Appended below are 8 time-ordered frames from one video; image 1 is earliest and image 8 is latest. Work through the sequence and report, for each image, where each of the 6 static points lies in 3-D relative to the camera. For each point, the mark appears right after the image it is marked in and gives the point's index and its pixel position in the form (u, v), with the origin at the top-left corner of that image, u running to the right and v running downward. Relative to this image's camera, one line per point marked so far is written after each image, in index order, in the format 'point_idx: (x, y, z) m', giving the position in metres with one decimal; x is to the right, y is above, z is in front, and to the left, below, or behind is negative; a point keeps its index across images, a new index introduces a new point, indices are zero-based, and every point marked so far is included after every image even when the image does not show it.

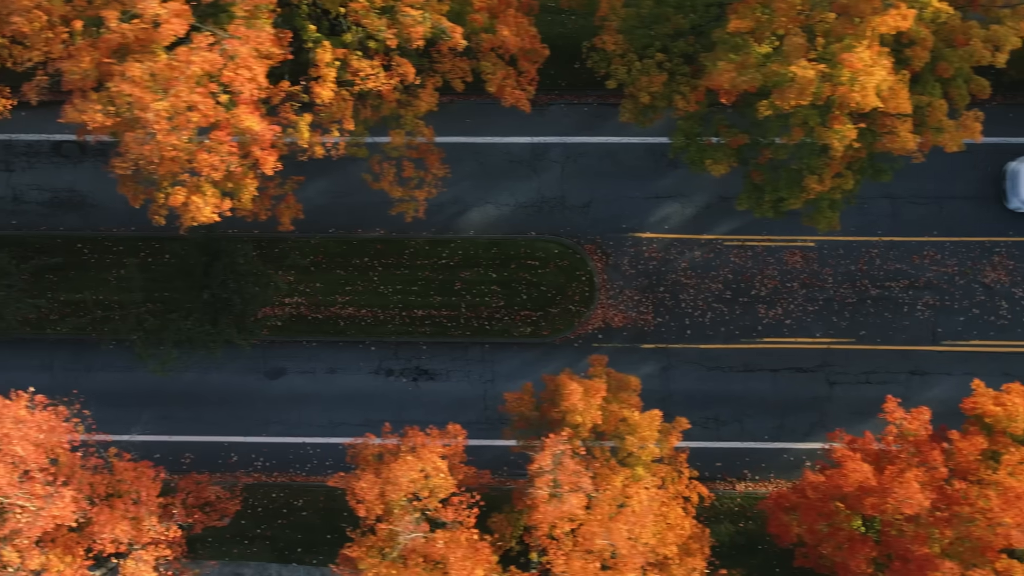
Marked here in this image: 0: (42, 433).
0: (-9.3, -2.9, +13.9) m
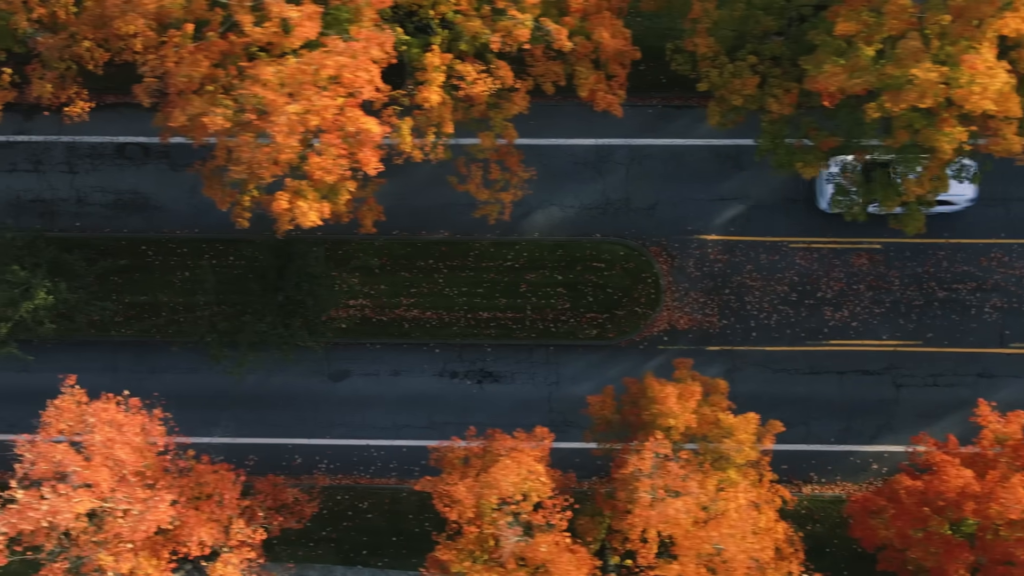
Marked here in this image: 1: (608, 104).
0: (-7.4, -2.9, +13.8) m
1: (+2.0, +3.8, +14.3) m
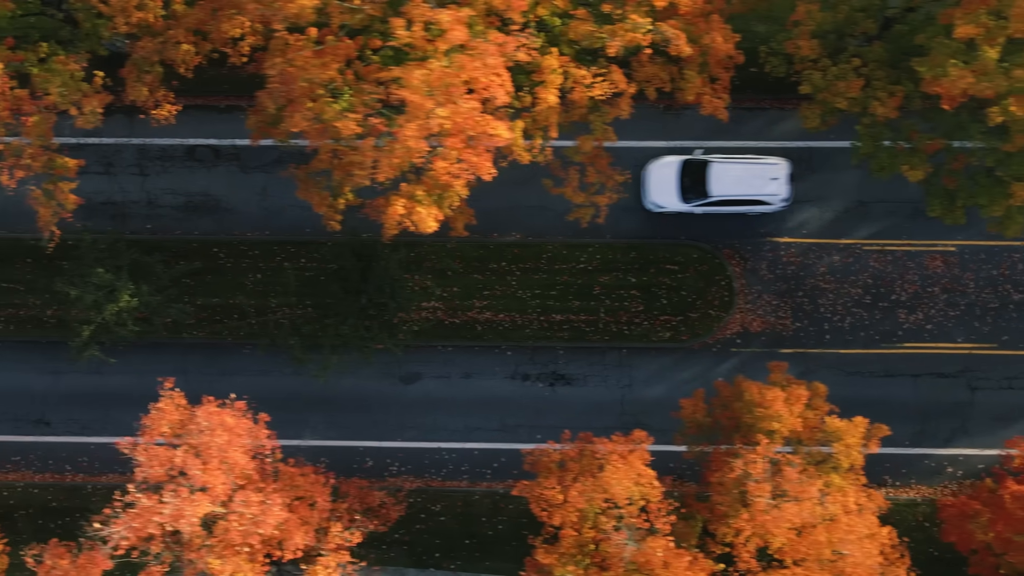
0: (-5.2, -3.0, +13.8) m
1: (+4.1, +3.7, +14.3) m
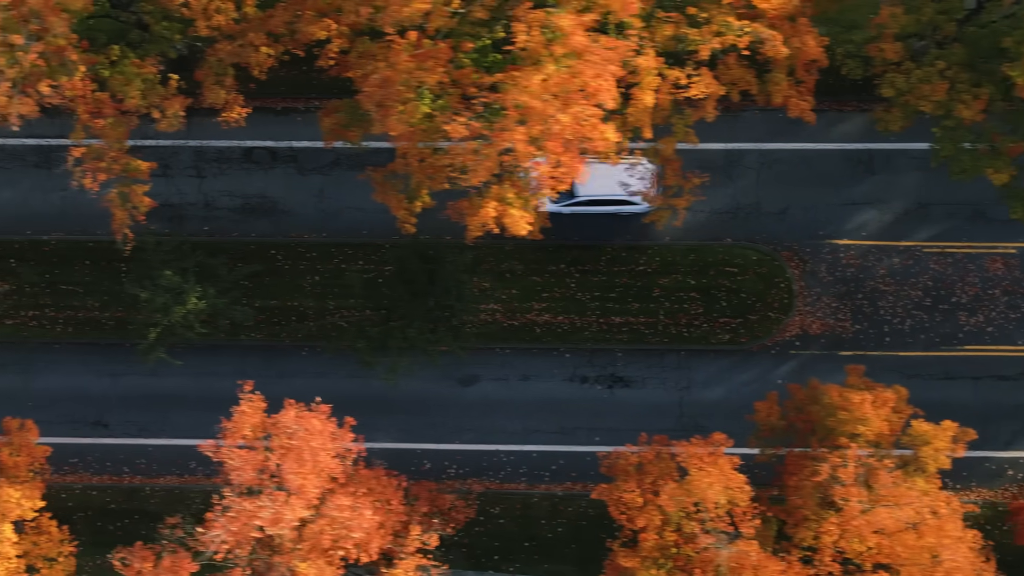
0: (-3.5, -3.0, +13.8) m
1: (+5.9, +3.6, +14.3) m
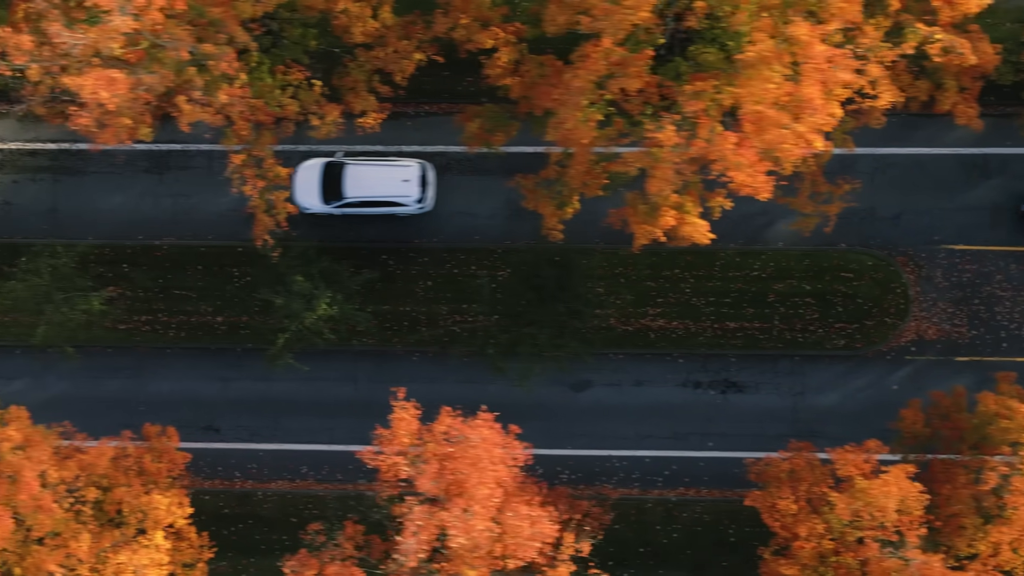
0: (-0.2, -3.2, +13.8) m
1: (+9.2, +3.5, +14.2) m
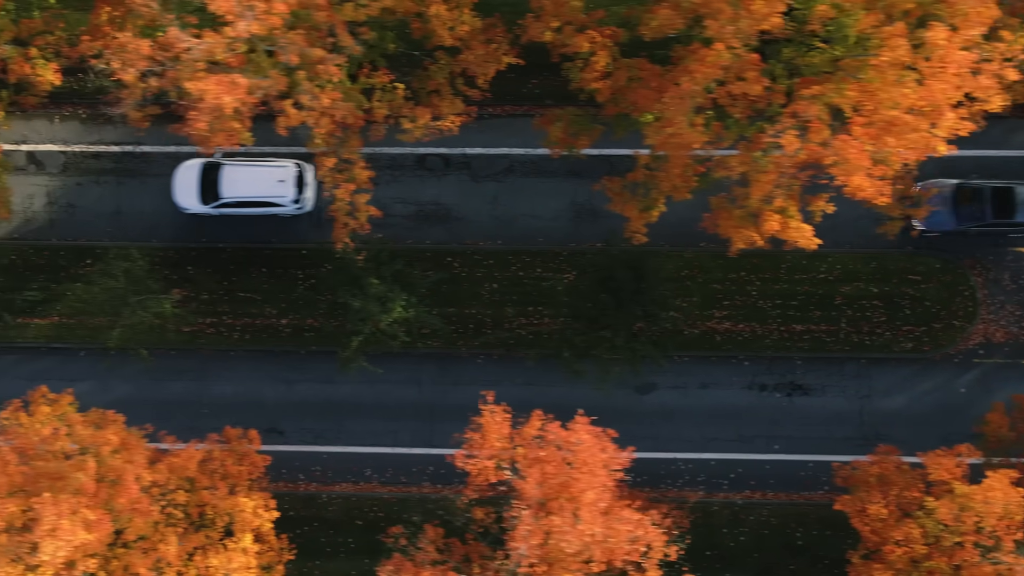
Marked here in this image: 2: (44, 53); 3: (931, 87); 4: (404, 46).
0: (+1.7, -3.3, +13.8) m
1: (+11.1, +3.4, +14.2) m
2: (-10.8, +5.4, +16.1) m
3: (+6.5, +3.2, +11.0) m
4: (-2.7, +5.9, +17.1) m
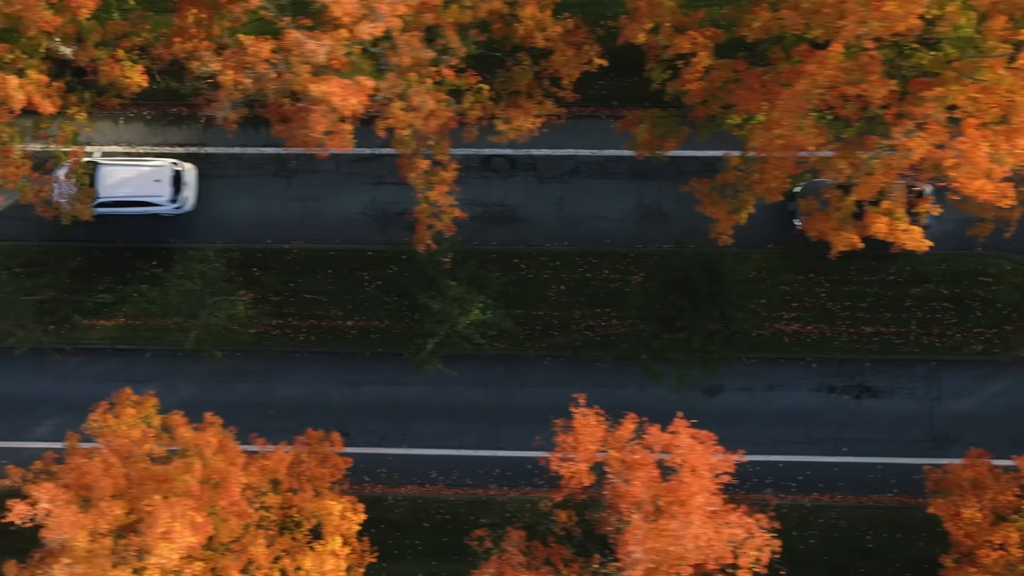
0: (+3.7, -3.3, +13.7) m
1: (+13.1, +3.3, +14.1) m
2: (-8.8, +5.4, +16.1) m
3: (+8.5, +3.2, +11.0) m
4: (-0.7, +5.9, +17.1) m
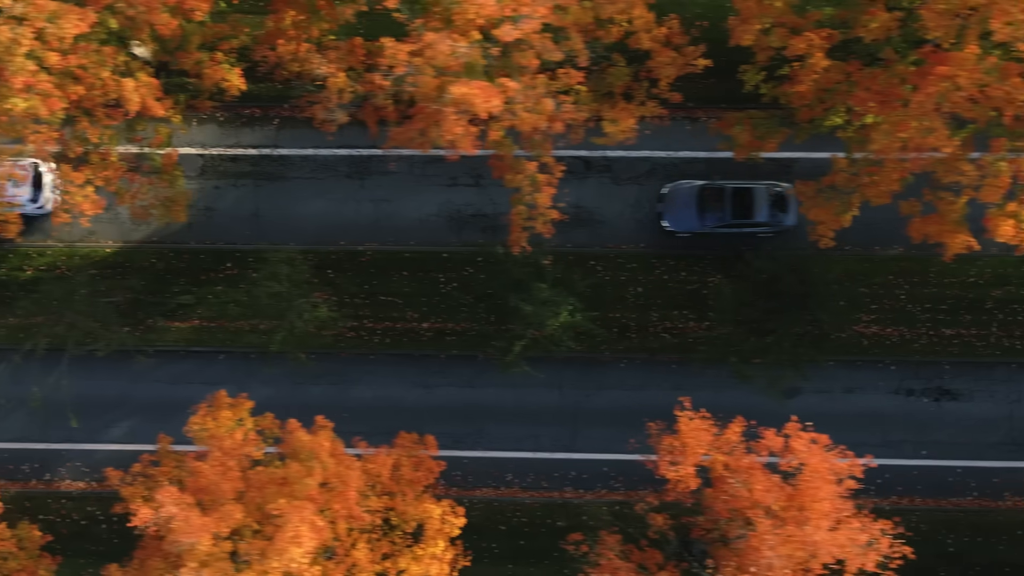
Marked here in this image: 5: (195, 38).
0: (+6.0, -3.4, +13.6) m
1: (+15.3, +3.3, +13.9) m
2: (-6.5, +5.3, +16.0) m
3: (+10.7, +3.1, +10.9) m
4: (+1.6, +5.8, +17.0) m
5: (-6.9, +5.4, +15.2) m
